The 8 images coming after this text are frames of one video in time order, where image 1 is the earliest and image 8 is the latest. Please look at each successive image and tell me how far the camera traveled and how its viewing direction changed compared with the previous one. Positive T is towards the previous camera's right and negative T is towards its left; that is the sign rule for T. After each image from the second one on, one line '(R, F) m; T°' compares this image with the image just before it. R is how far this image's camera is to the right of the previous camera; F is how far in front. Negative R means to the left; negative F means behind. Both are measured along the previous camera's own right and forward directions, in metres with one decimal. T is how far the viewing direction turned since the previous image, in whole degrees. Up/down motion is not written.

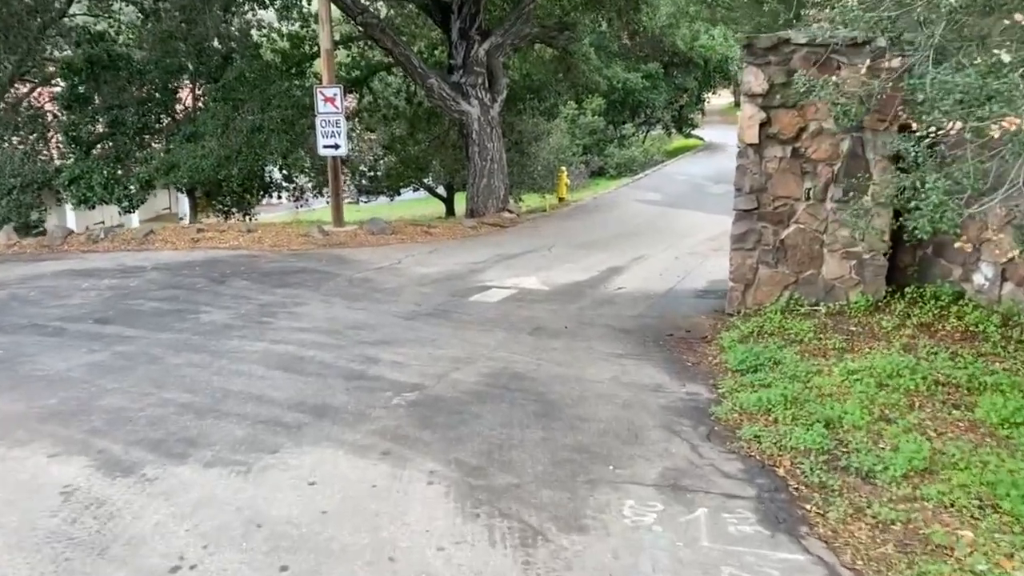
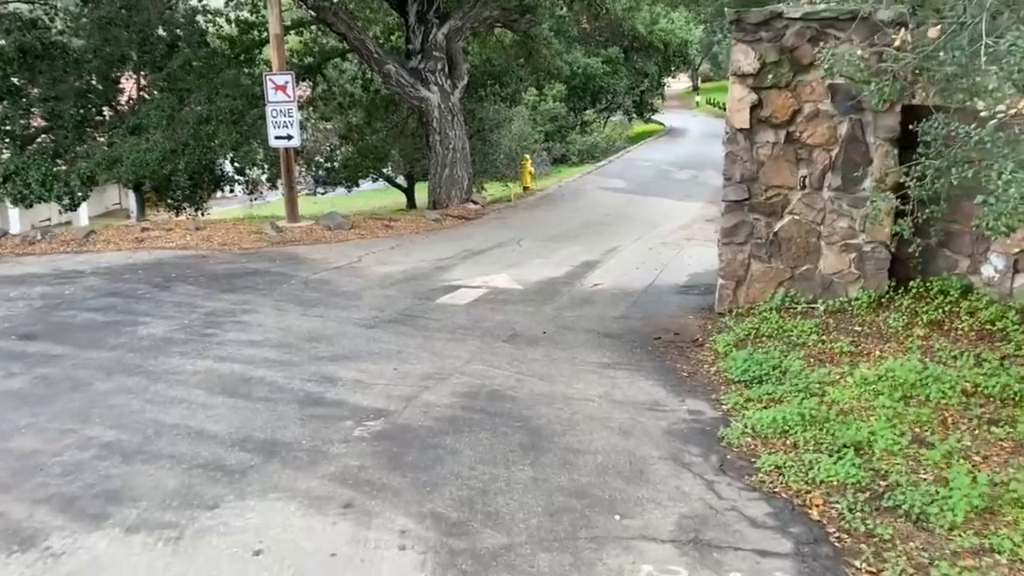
(-0.1, +0.7) m; +2°
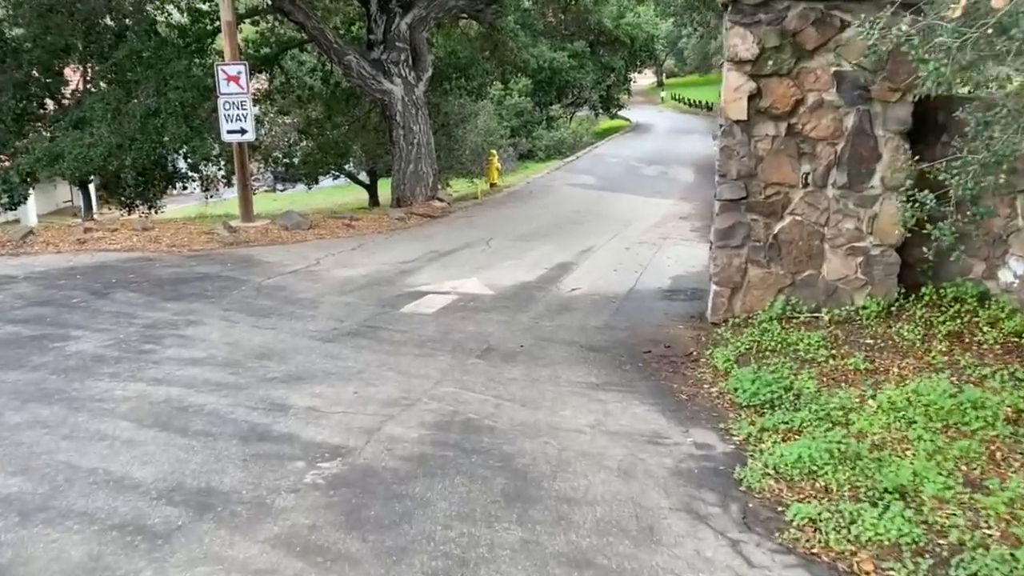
(-0.1, +0.7) m; +2°
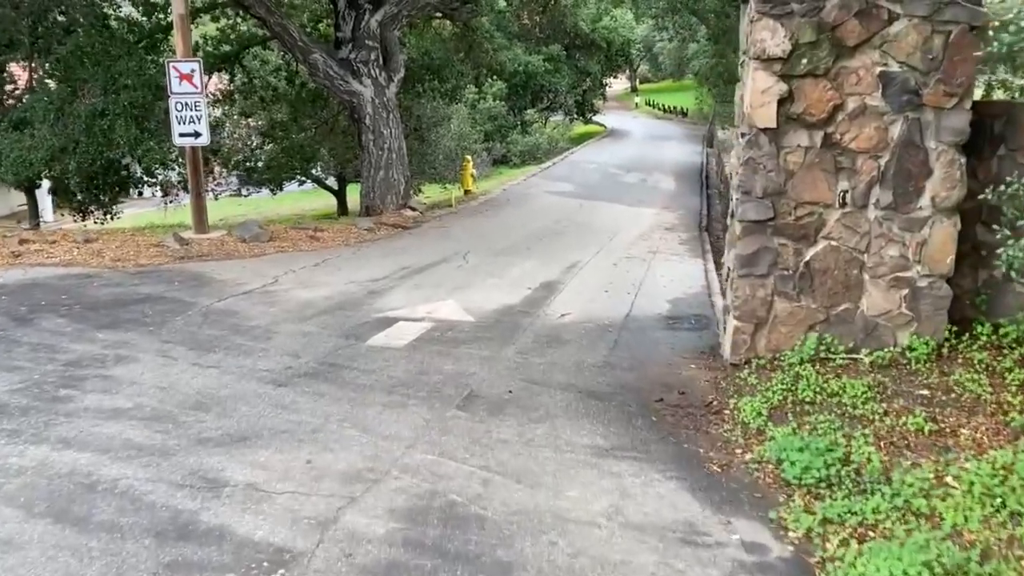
(-0.1, +1.0) m; +2°
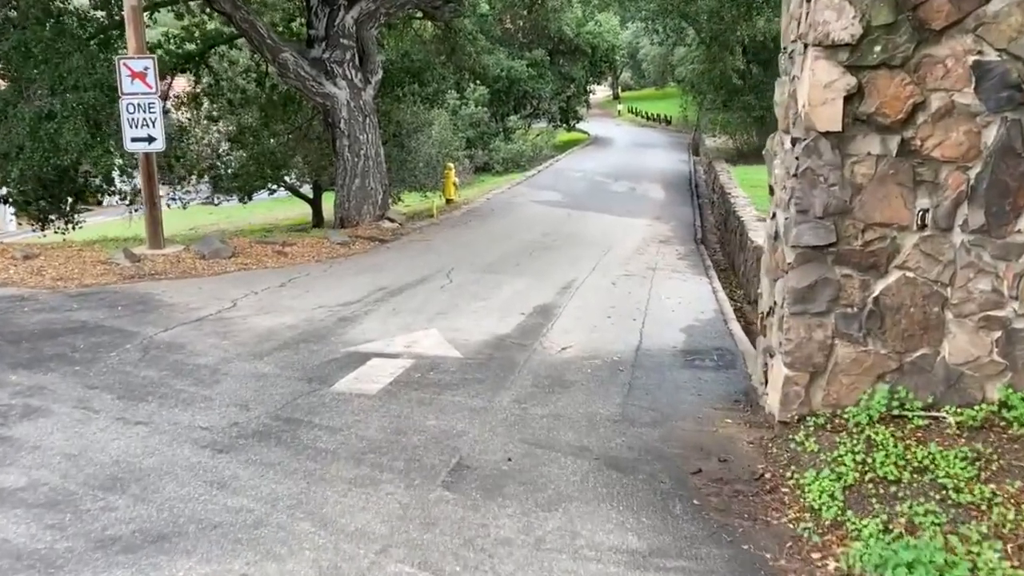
(-0.1, +1.1) m; +1°
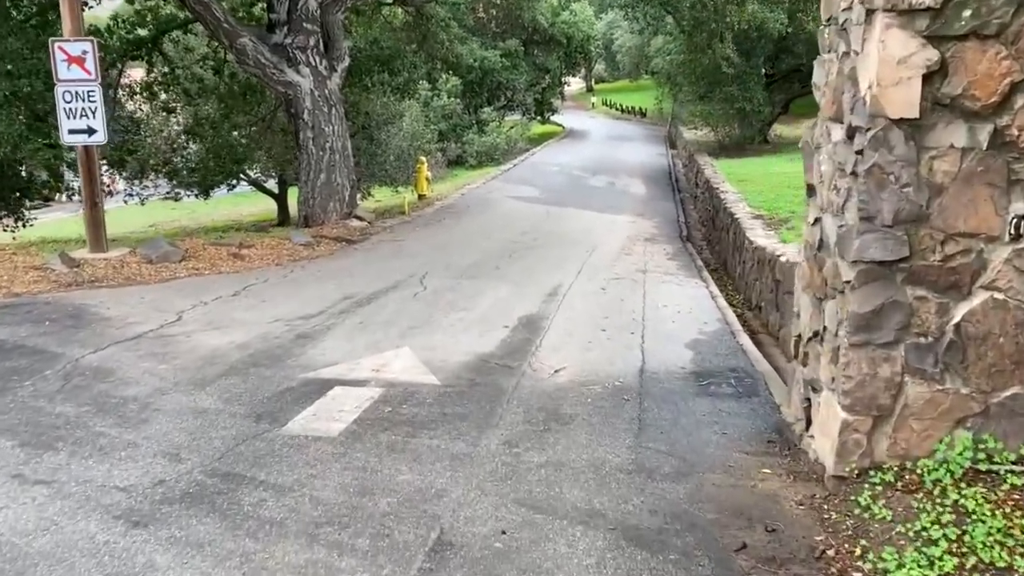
(-0.1, +0.9) m; +2°
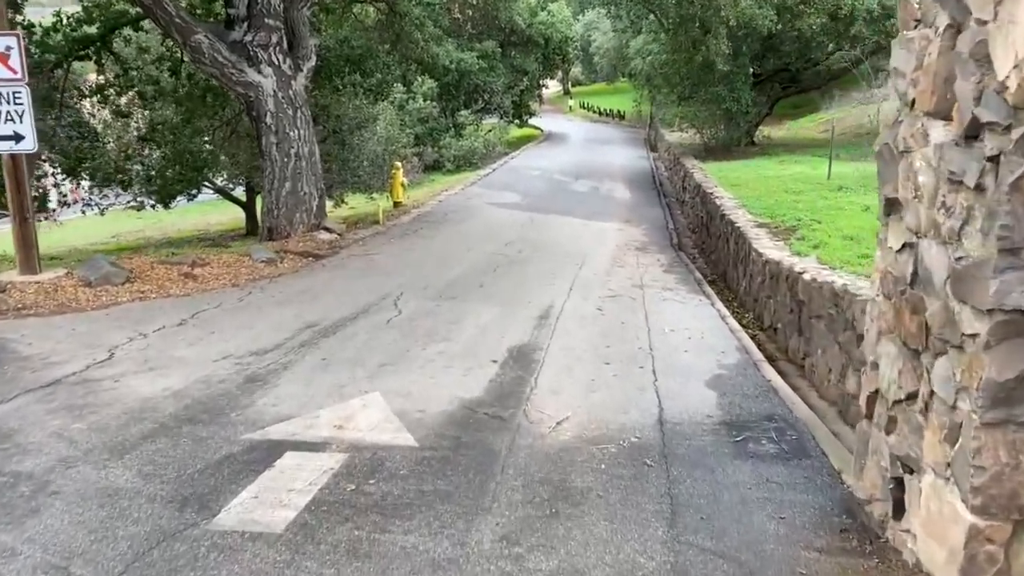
(-0.1, +1.1) m; +1°
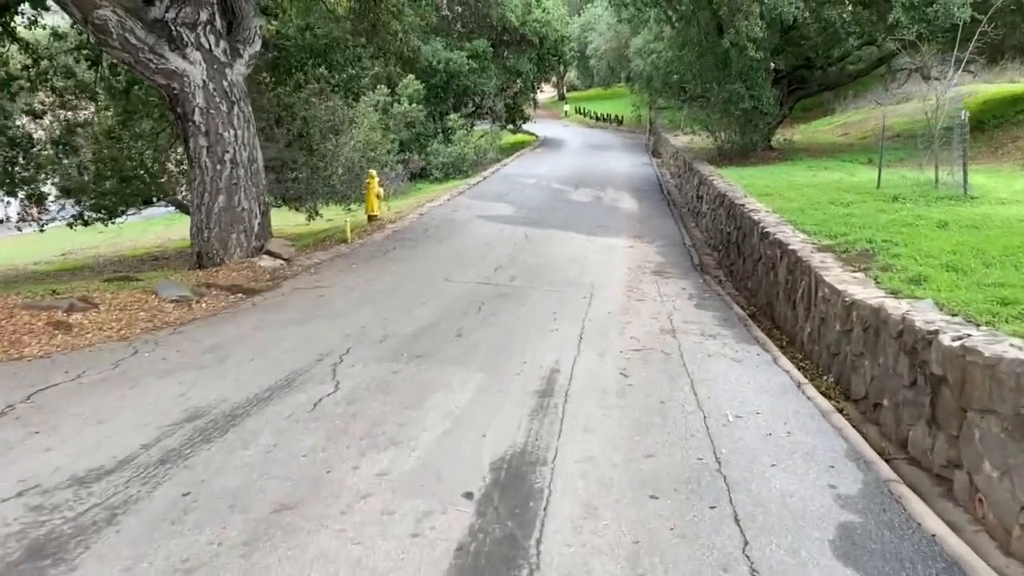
(0.0, +2.5) m; 0°
